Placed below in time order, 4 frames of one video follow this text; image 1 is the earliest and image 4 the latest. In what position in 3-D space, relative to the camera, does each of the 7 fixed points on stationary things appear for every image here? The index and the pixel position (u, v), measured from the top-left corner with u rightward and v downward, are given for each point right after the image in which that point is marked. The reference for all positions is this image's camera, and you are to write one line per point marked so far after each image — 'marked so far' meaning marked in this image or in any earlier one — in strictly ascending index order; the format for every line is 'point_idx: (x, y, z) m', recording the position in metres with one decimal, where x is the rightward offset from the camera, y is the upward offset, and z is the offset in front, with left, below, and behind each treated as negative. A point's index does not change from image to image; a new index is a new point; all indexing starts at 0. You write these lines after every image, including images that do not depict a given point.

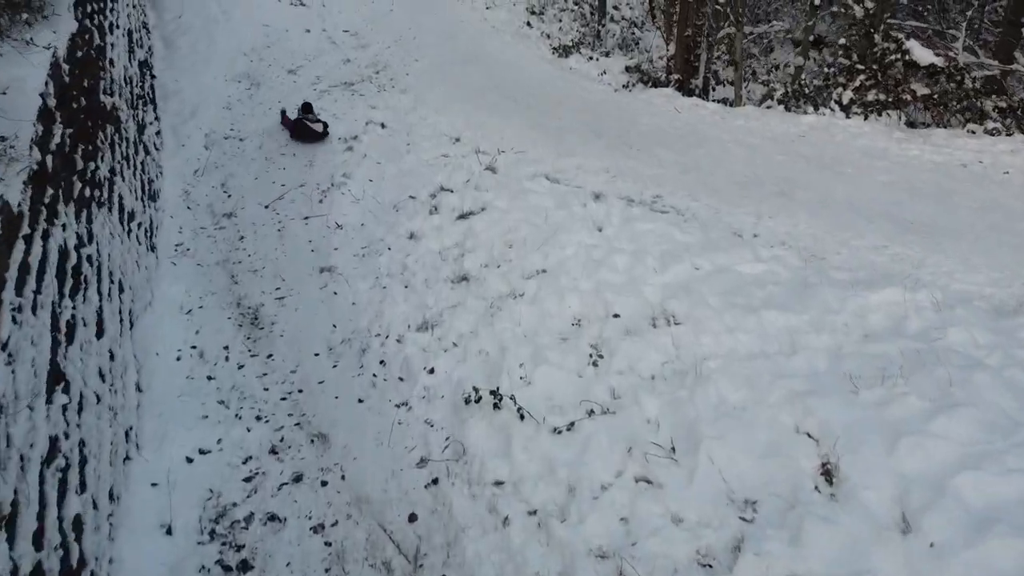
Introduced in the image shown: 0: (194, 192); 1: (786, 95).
0: (-3.4, +1.0, +7.4) m
1: (+4.1, +2.9, +10.4) m
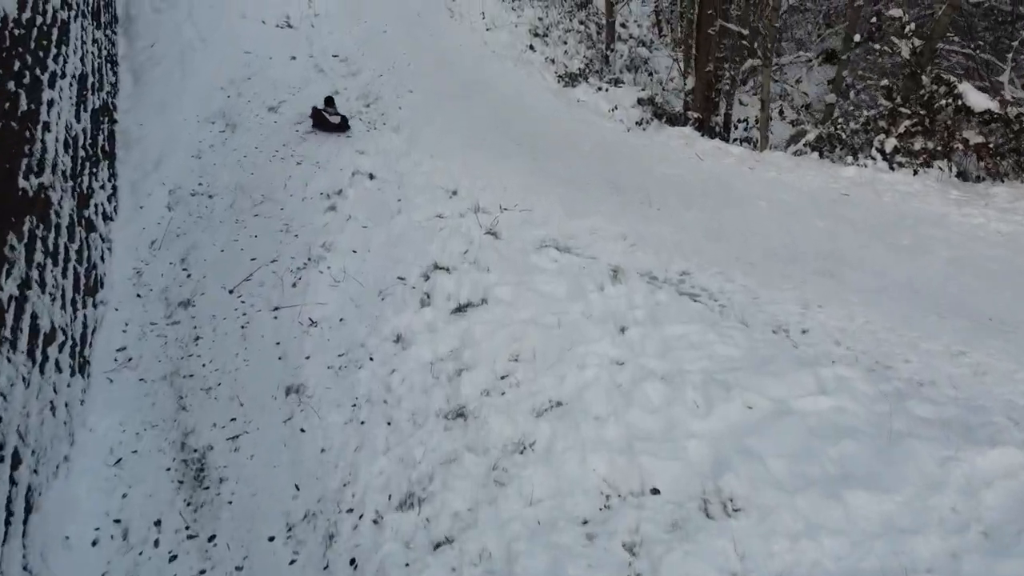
0: (-3.3, +0.1, +6.4) m
1: (+4.1, +2.0, +9.4) m
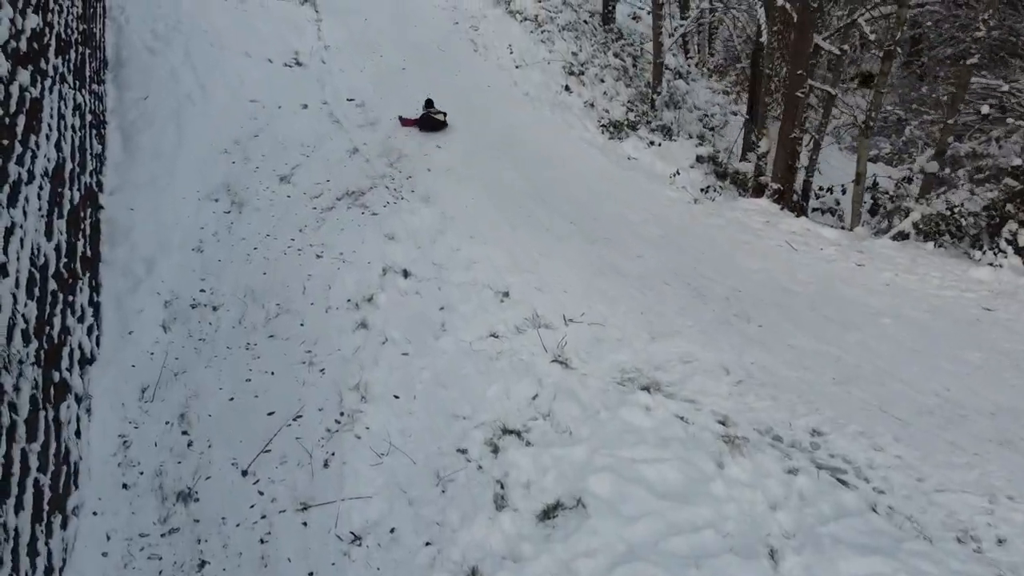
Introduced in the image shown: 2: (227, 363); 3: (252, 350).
0: (-2.7, -1.1, +5.0) m
1: (+4.8, +0.8, +8.0) m
2: (-2.4, -0.6, +5.9) m
3: (-2.3, -0.5, +6.1) m
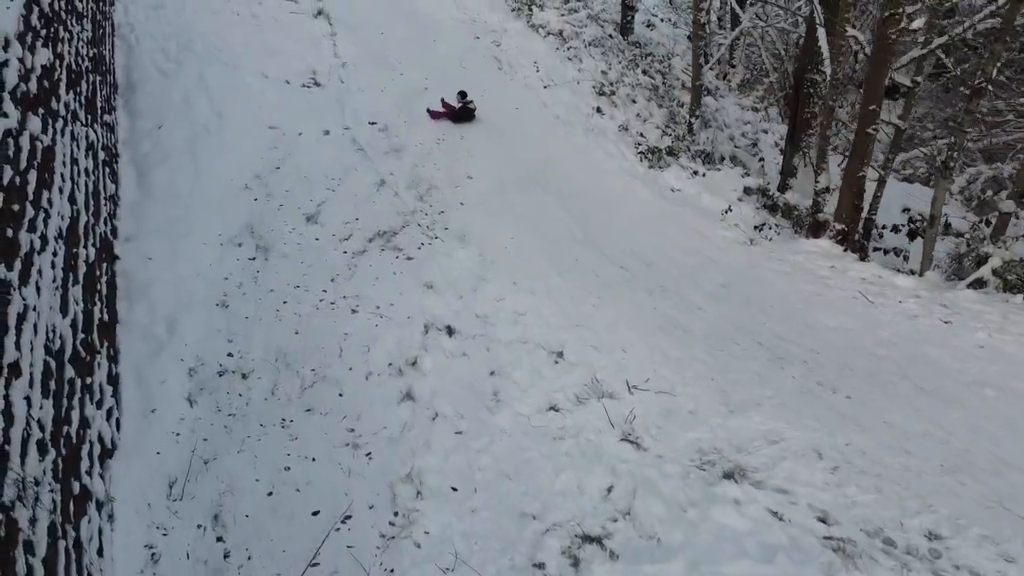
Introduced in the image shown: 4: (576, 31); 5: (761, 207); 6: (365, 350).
0: (-2.2, -1.7, +4.4) m
1: (+5.3, +0.2, +7.4) m
2: (-1.9, -1.2, +5.3) m
3: (-1.8, -1.1, +5.5) m
4: (+1.4, +5.7, +15.5) m
5: (+3.4, +1.1, +9.5) m
6: (-1.3, -0.6, +6.4) m
